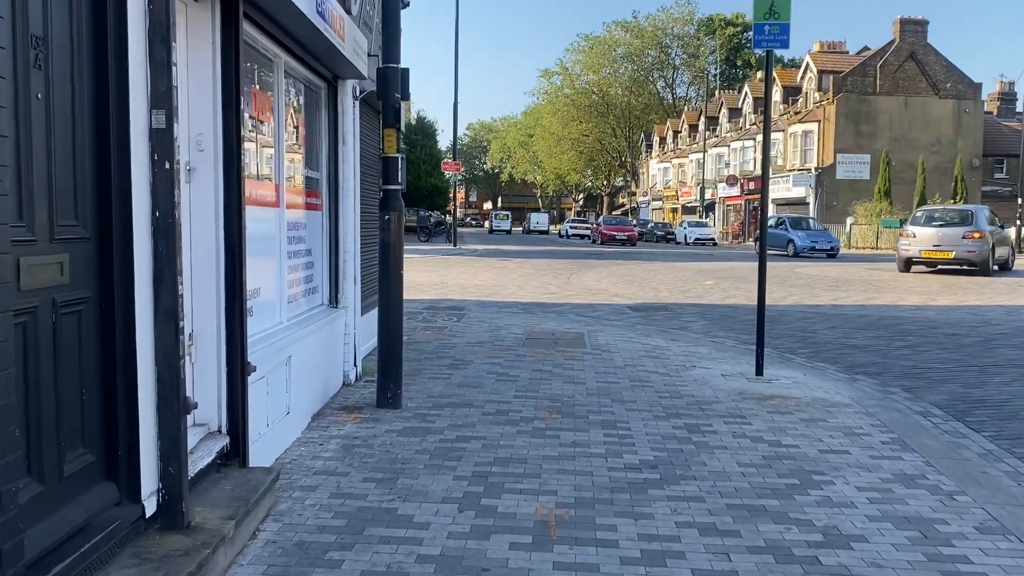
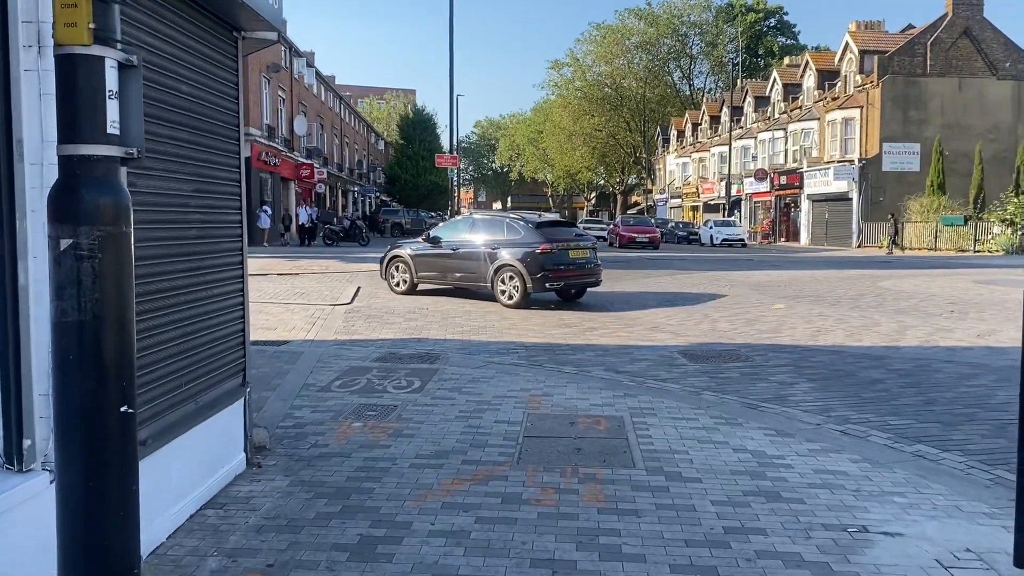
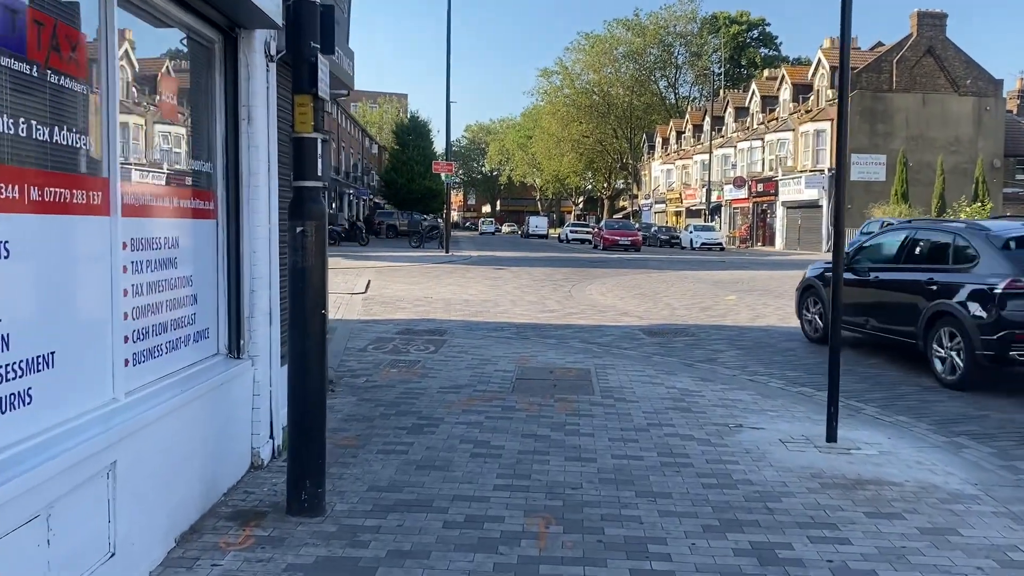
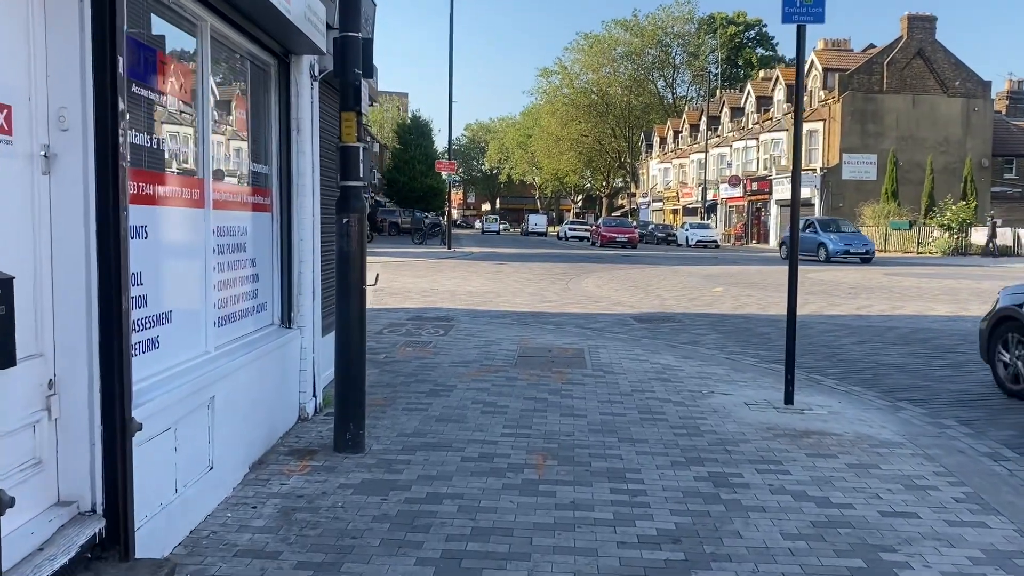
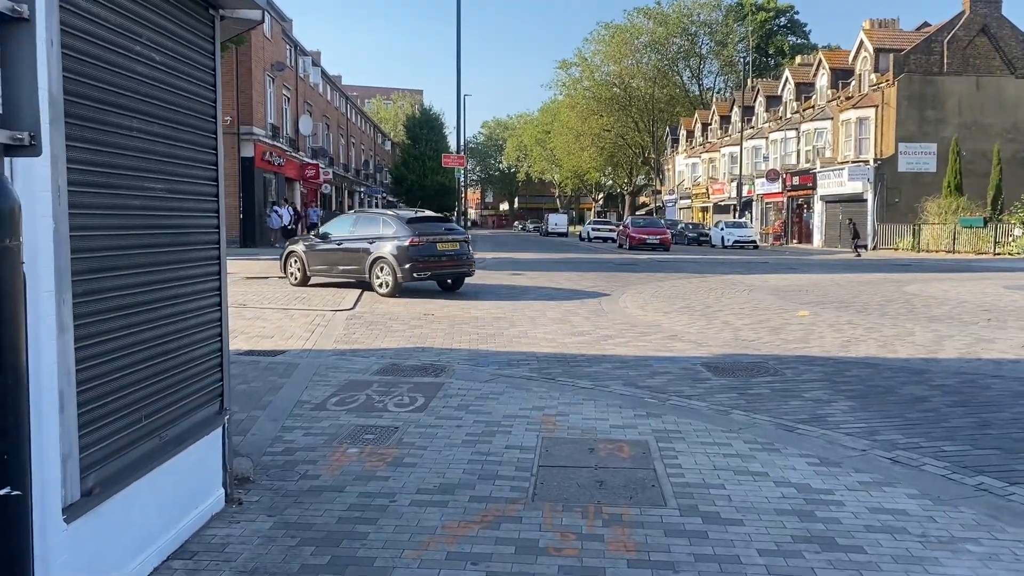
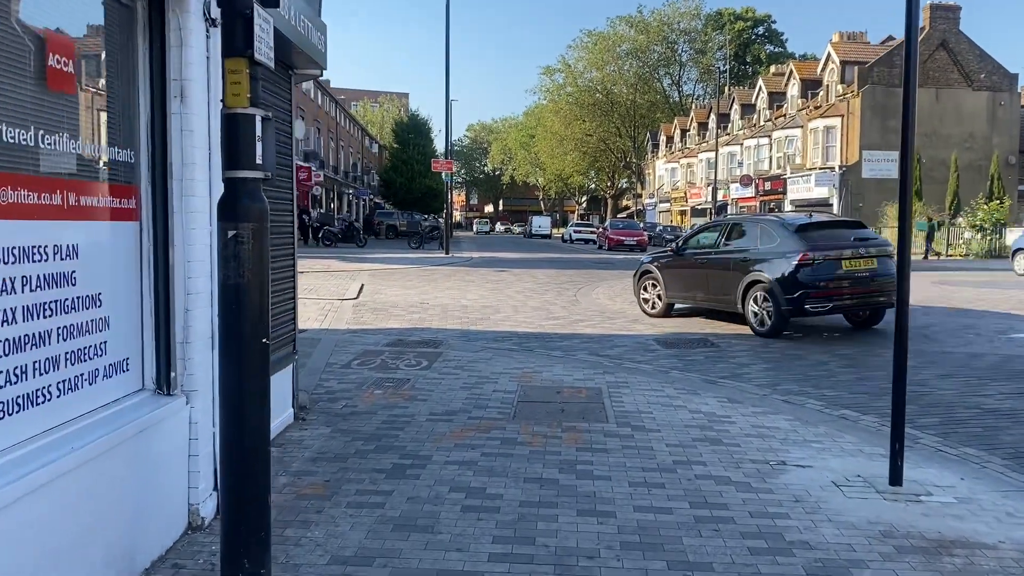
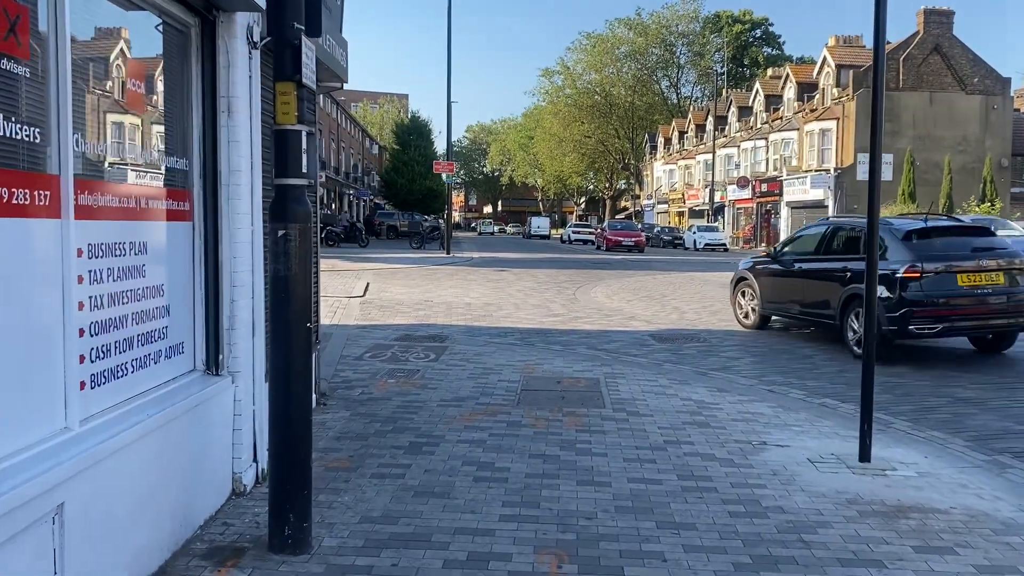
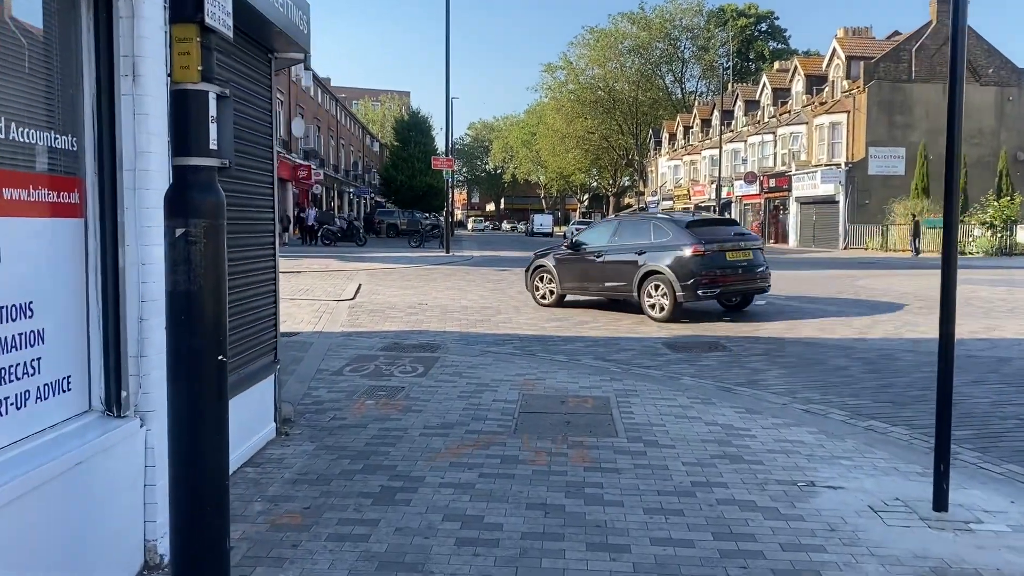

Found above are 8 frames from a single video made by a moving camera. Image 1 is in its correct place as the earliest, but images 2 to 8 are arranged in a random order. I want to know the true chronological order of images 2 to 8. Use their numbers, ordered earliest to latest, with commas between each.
4, 3, 7, 6, 8, 2, 5
